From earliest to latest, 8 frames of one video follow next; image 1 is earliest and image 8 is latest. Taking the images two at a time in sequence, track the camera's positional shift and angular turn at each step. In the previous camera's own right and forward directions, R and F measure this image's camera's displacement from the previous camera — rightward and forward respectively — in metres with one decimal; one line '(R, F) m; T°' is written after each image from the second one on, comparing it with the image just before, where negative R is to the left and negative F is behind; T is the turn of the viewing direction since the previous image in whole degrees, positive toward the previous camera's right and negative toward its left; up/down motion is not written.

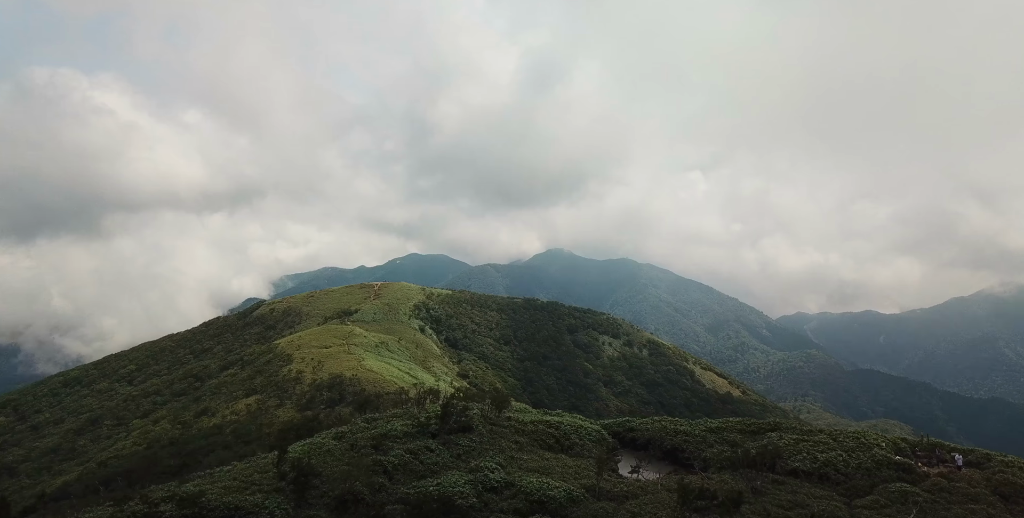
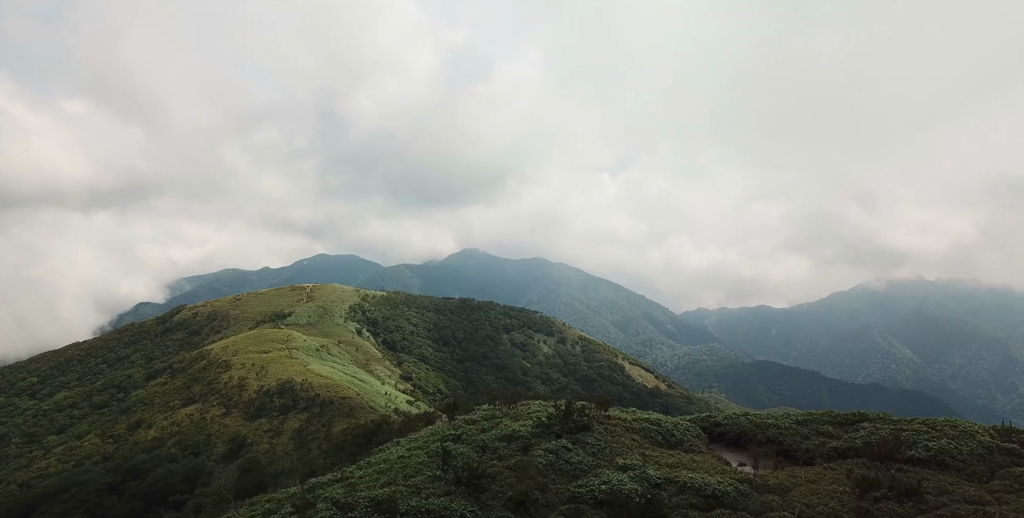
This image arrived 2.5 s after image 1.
(-10.2, +0.9) m; +3°
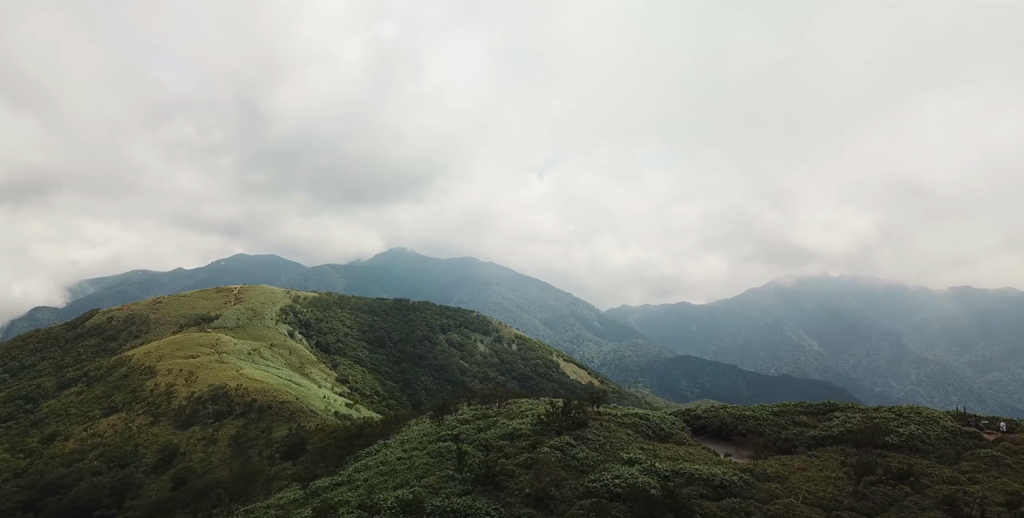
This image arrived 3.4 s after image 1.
(-3.3, +0.2) m; +5°
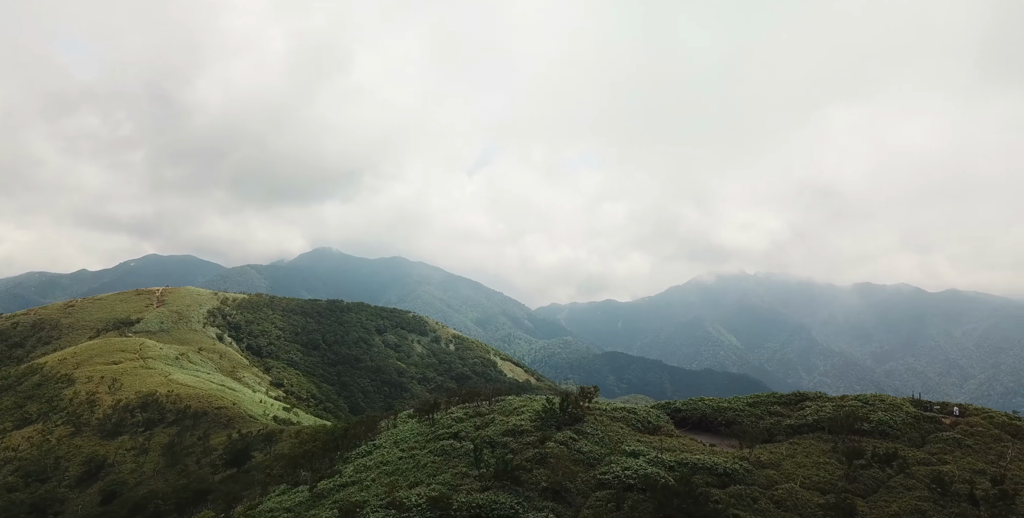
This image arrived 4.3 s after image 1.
(-3.3, -0.1) m; +5°
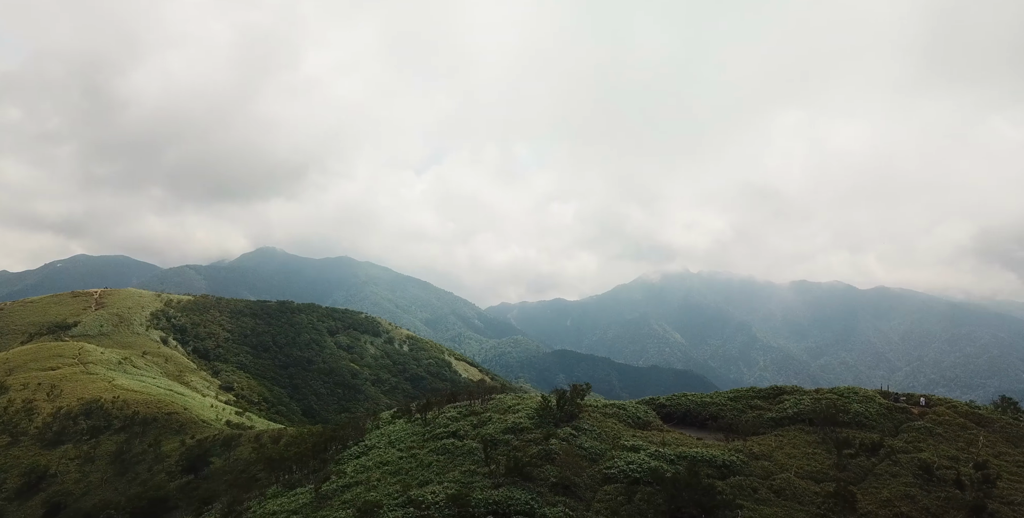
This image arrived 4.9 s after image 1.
(-2.3, -0.2) m; +4°
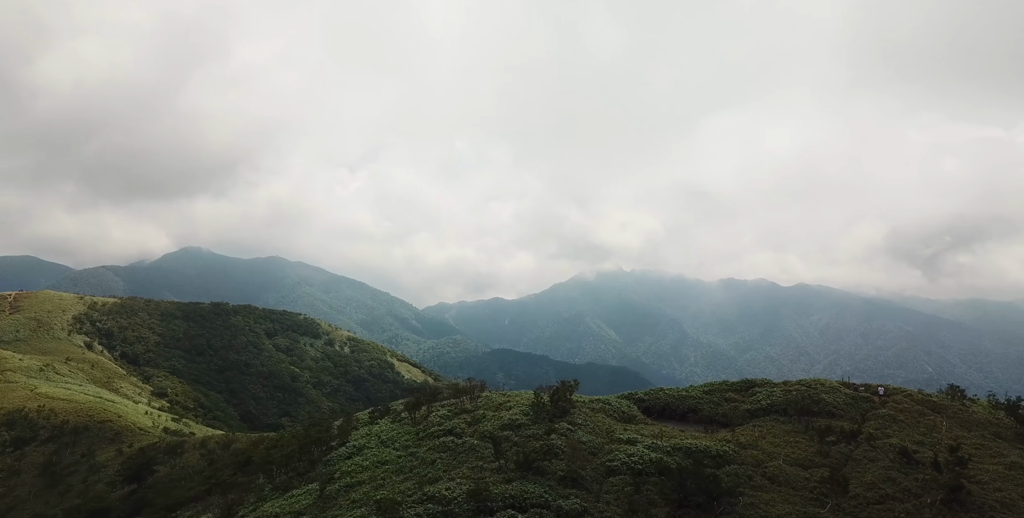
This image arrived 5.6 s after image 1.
(-2.8, -0.3) m; +4°
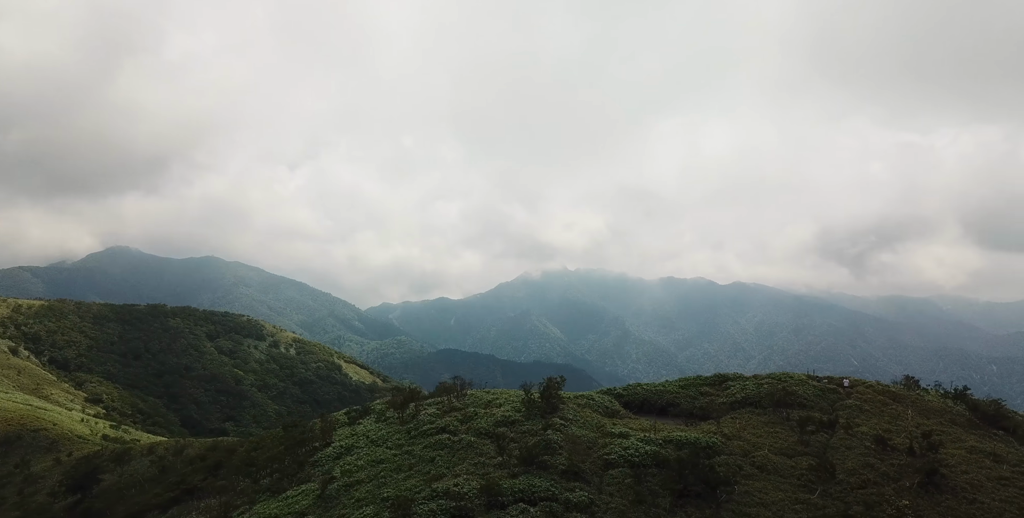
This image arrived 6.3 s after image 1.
(-2.3, -0.3) m; +4°
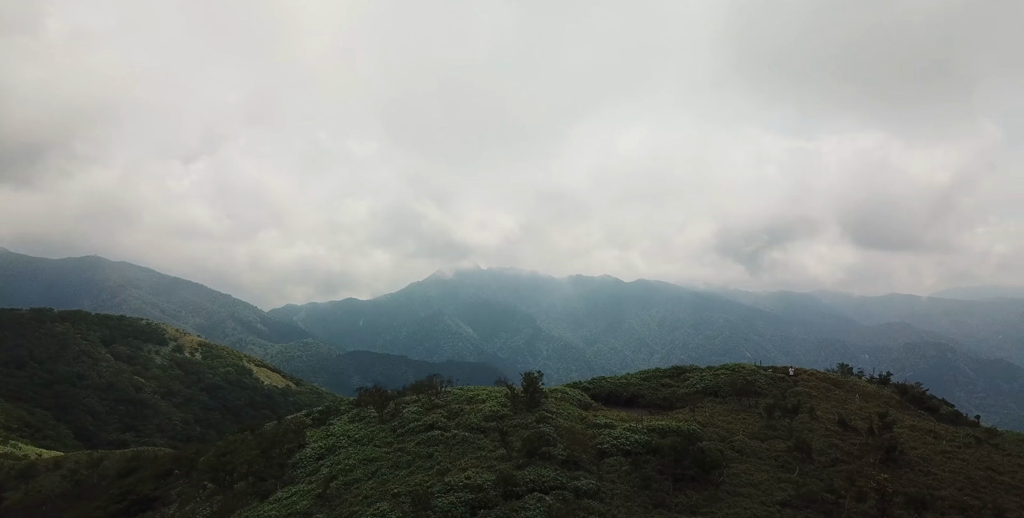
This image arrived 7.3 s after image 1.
(-3.6, -0.5) m; +6°
